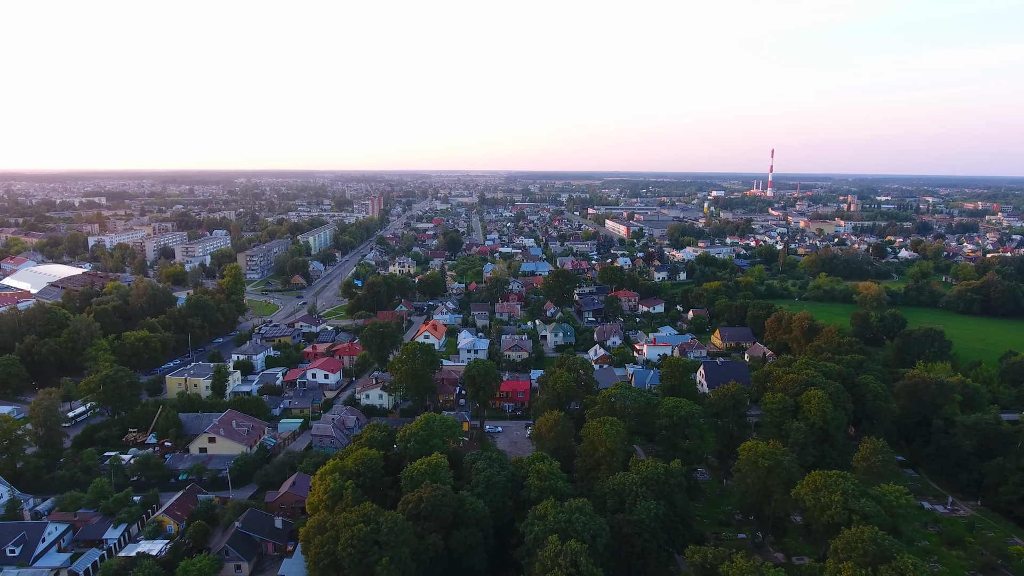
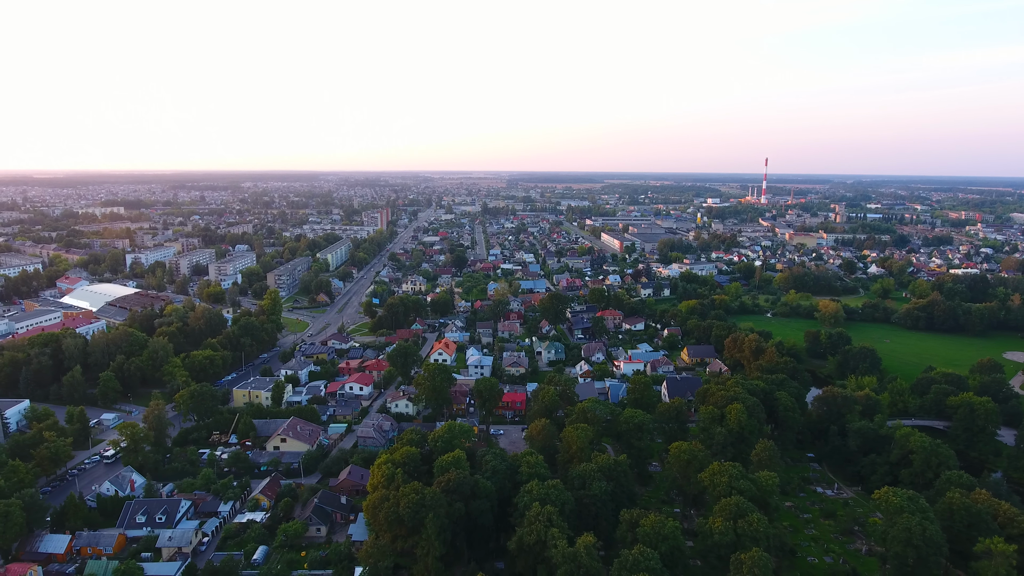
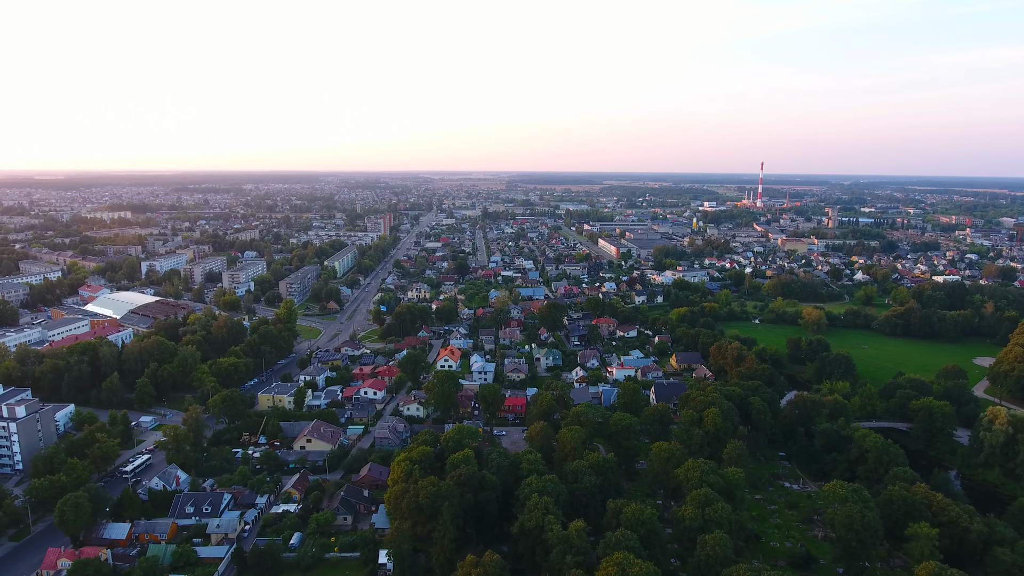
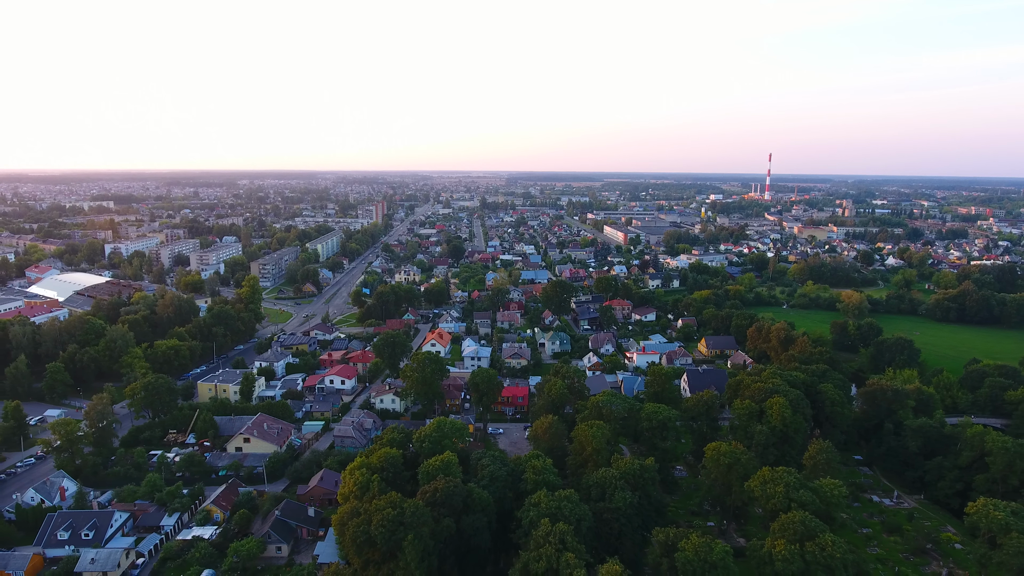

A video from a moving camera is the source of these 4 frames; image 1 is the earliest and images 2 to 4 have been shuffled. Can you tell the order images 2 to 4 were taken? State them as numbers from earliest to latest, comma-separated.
4, 2, 3
